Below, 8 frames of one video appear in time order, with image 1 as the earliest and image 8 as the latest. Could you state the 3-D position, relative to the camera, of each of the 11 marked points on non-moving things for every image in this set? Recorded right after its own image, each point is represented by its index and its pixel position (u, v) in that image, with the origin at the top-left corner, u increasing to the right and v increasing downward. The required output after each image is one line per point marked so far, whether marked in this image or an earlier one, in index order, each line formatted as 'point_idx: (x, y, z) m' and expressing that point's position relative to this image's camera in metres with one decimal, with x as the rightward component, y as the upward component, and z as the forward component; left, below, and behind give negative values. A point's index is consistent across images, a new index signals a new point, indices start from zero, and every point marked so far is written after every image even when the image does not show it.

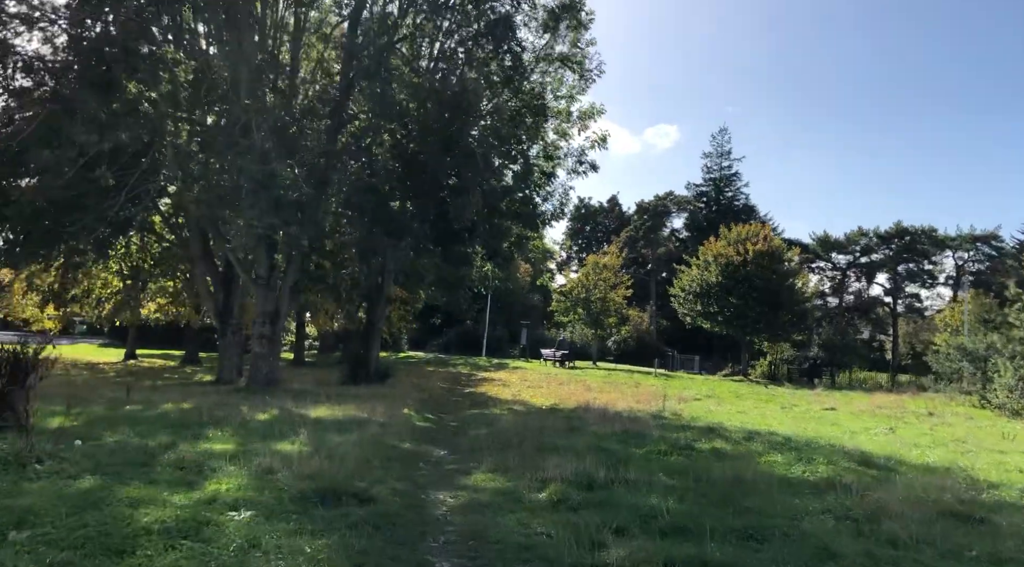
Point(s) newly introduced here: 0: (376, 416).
0: (-2.4, -2.4, +13.2) m
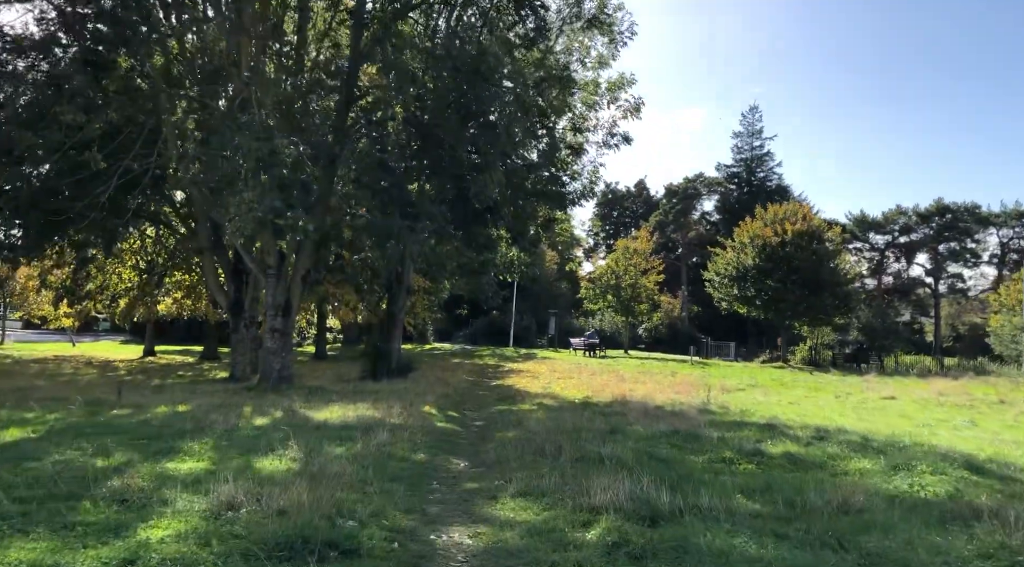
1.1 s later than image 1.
0: (-1.9, -2.2, +11.8) m
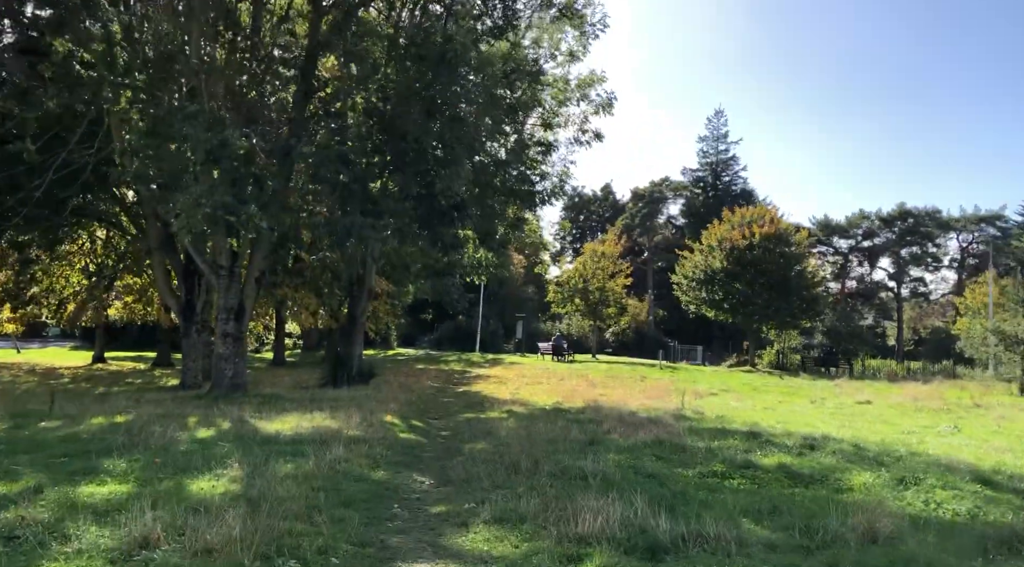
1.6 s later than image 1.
0: (-2.4, -2.2, +10.9) m
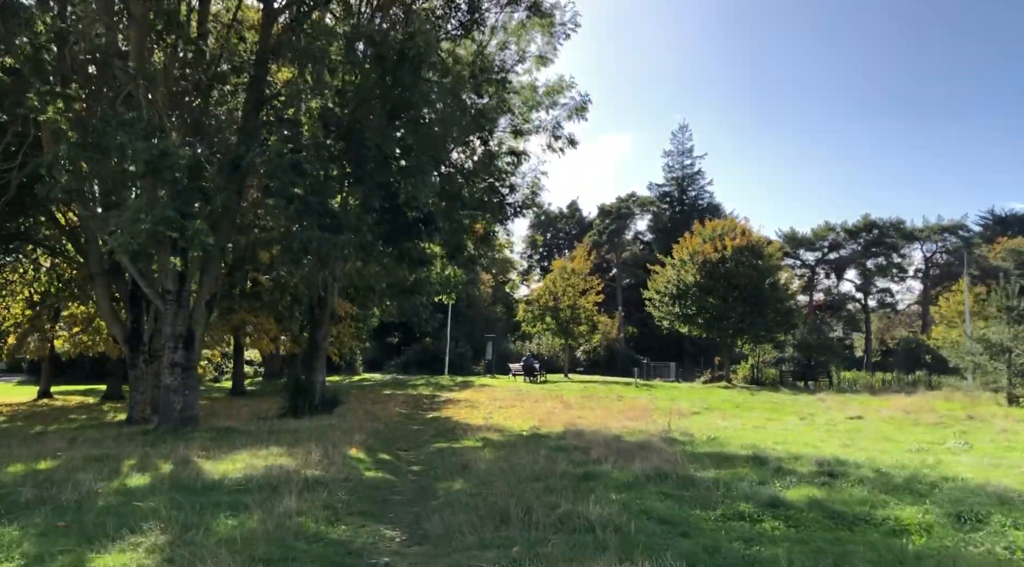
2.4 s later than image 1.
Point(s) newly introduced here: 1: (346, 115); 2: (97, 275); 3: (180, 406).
0: (-2.7, -2.4, +9.6) m
1: (-3.2, +3.3, +14.3) m
2: (-10.7, +0.2, +18.8) m
3: (-7.3, -2.7, +16.1) m
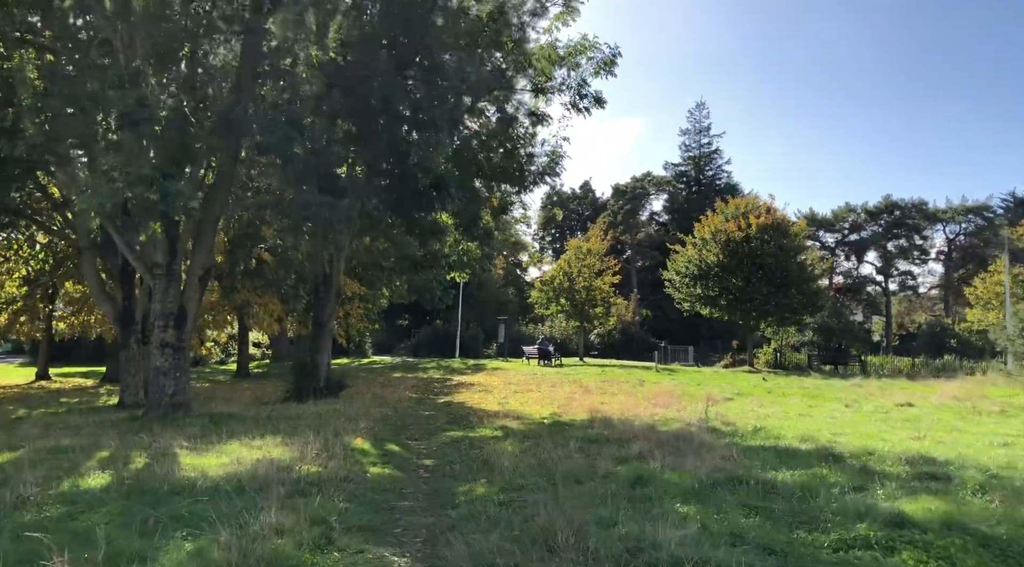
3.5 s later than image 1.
0: (-2.3, -2.0, +8.3) m
1: (-2.8, +3.8, +12.8) m
2: (-10.2, +0.8, +17.5) m
3: (-6.9, -2.1, +14.8) m
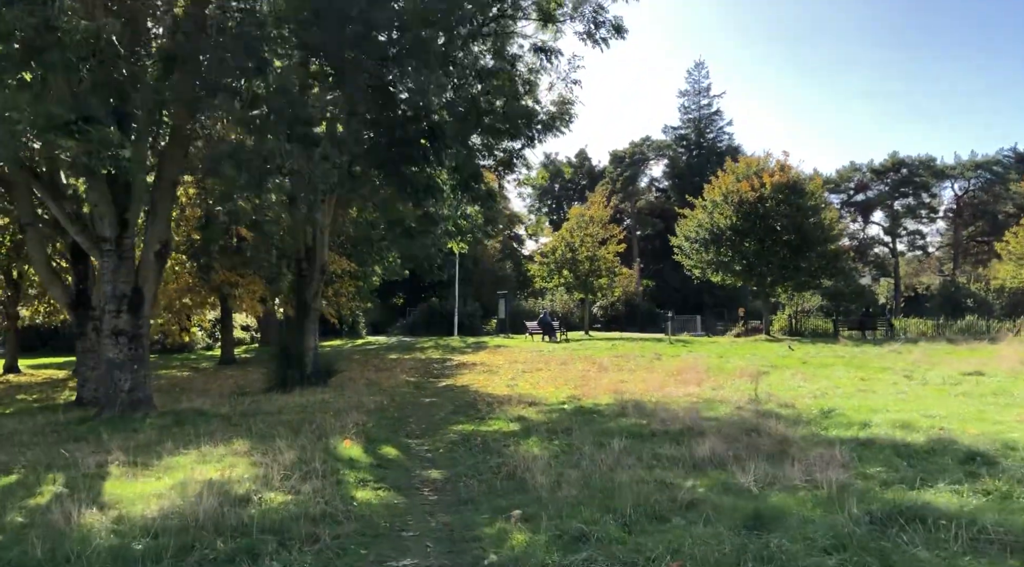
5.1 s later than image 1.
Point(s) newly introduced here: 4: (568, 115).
0: (-2.0, -1.7, +6.1) m
1: (-2.7, +4.2, +10.5) m
2: (-10.1, +1.2, +15.2) m
3: (-6.6, -1.8, +12.6) m
4: (+1.2, +3.6, +15.4) m
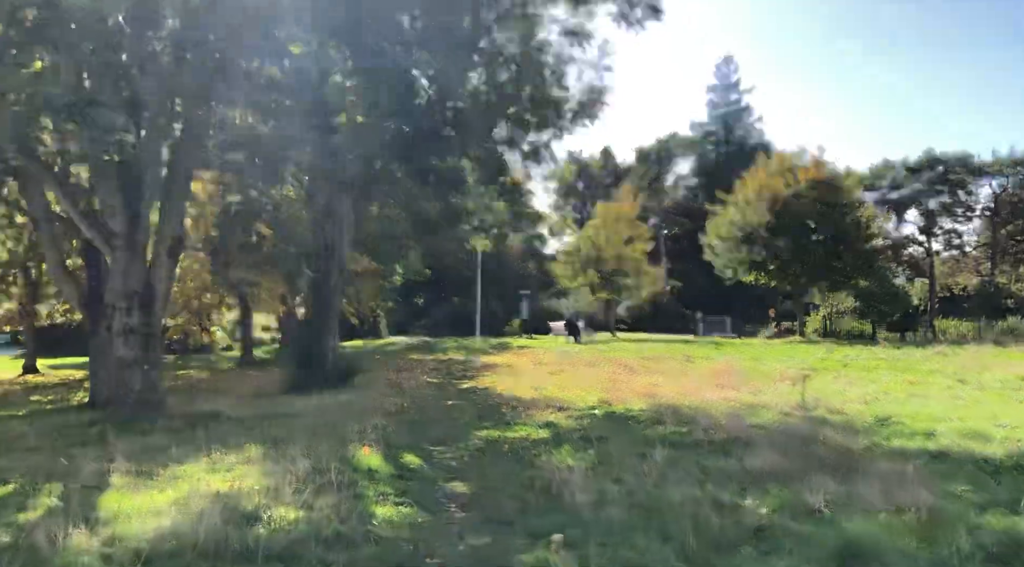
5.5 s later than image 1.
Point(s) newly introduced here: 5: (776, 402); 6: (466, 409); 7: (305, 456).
0: (-1.8, -1.7, +5.5) m
1: (-2.3, +4.3, +9.9) m
2: (-9.5, +1.2, +14.8) m
3: (-6.2, -1.7, +12.2) m
4: (+1.8, +3.6, +14.7) m
5: (+4.4, -1.9, +12.1) m
6: (-0.9, -2.3, +13.6) m
7: (-2.3, -1.9, +8.1) m
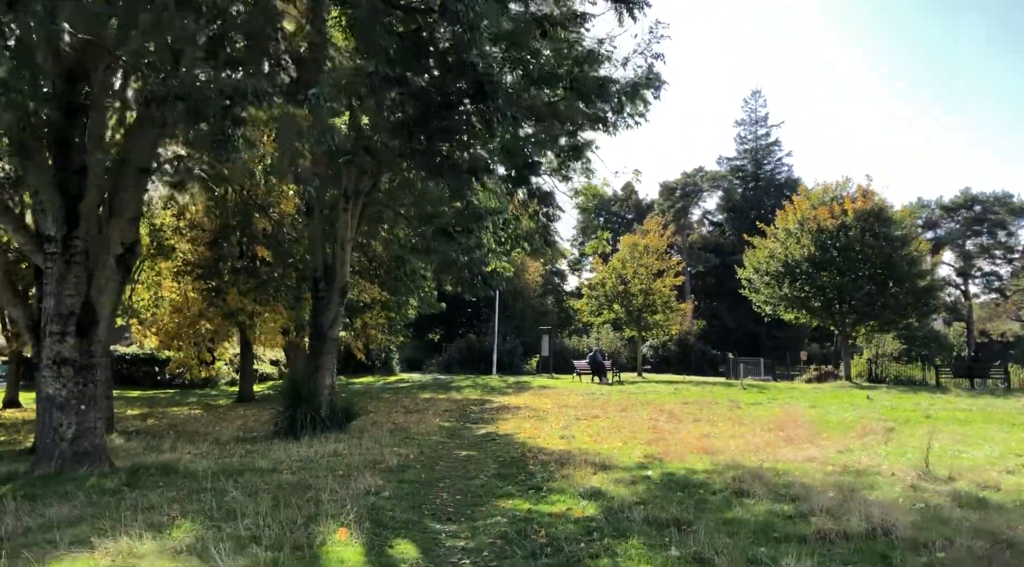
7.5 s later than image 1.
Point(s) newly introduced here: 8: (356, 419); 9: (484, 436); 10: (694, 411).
0: (-1.5, -1.6, +2.9) m
1: (-1.9, +4.1, +7.6) m
2: (-9.0, +0.9, +12.5) m
3: (-5.8, -1.9, +9.6) m
4: (+2.3, +3.1, +12.2) m
5: (+4.8, -2.3, +9.3) m
6: (-0.4, -2.7, +10.9) m
7: (-2.0, -2.0, +5.5) m
8: (-3.5, -3.0, +16.2) m
9: (-0.5, -3.0, +14.3) m
10: (+4.6, -3.2, +18.4) m
